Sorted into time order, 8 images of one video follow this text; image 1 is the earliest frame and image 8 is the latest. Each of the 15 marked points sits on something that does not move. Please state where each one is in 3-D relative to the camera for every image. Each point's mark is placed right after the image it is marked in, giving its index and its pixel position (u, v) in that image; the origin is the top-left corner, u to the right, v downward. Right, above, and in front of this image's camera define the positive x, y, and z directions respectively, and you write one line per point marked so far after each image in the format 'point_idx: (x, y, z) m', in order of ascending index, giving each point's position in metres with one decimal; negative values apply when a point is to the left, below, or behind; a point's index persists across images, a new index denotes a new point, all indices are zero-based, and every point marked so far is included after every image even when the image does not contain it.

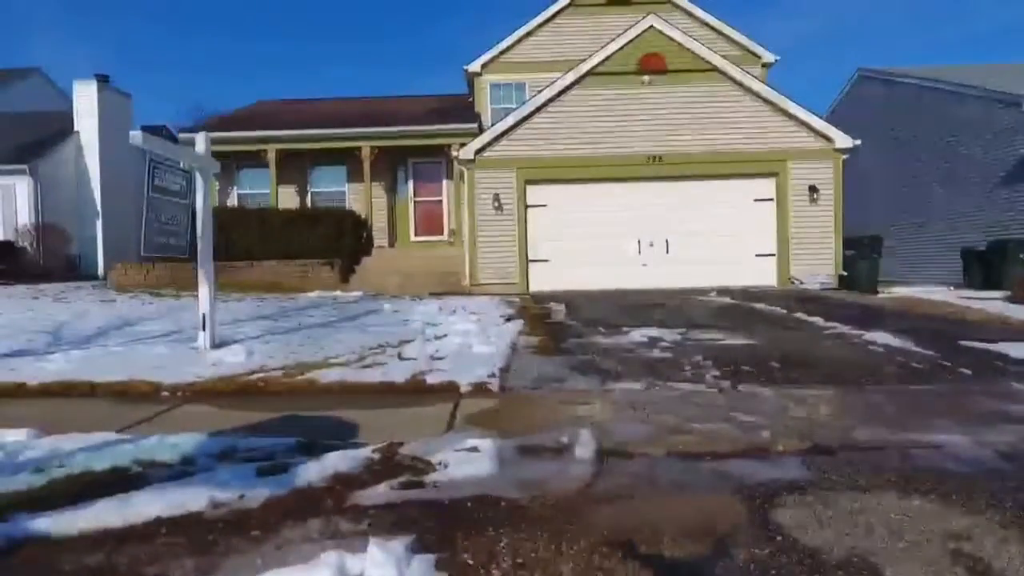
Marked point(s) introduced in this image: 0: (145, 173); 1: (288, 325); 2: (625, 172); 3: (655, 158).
0: (-3.3, +1.0, +6.2) m
1: (-3.0, -0.5, +9.2) m
2: (+2.6, +2.7, +16.2) m
3: (+3.4, +3.1, +16.2) m
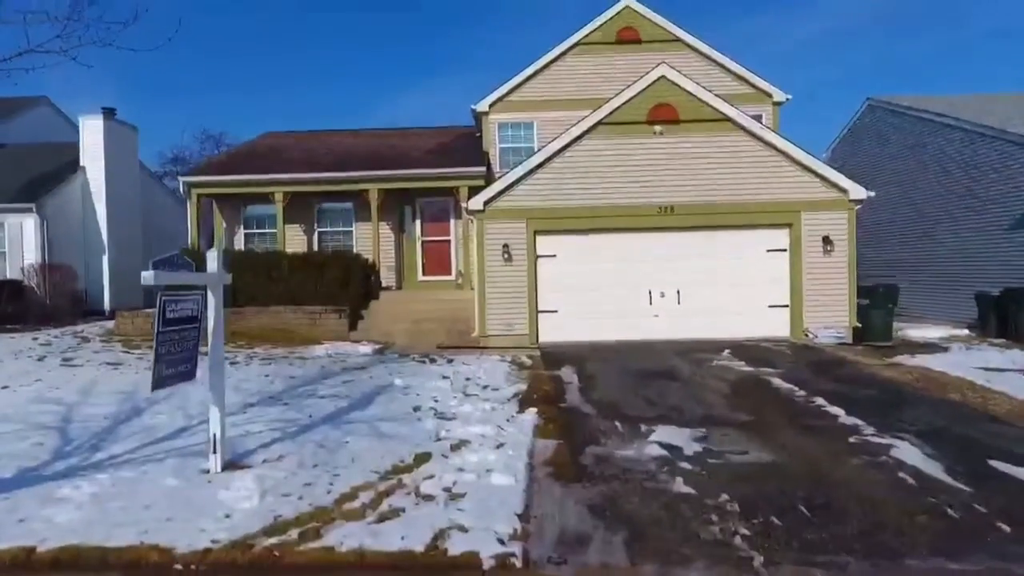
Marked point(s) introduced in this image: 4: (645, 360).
0: (-3.1, -0.2, +6.0) m
1: (-2.8, -1.7, +9.0) m
2: (+2.9, +1.5, +16.1) m
3: (+3.6, +1.9, +16.0) m
4: (+2.7, -1.4, +13.6) m
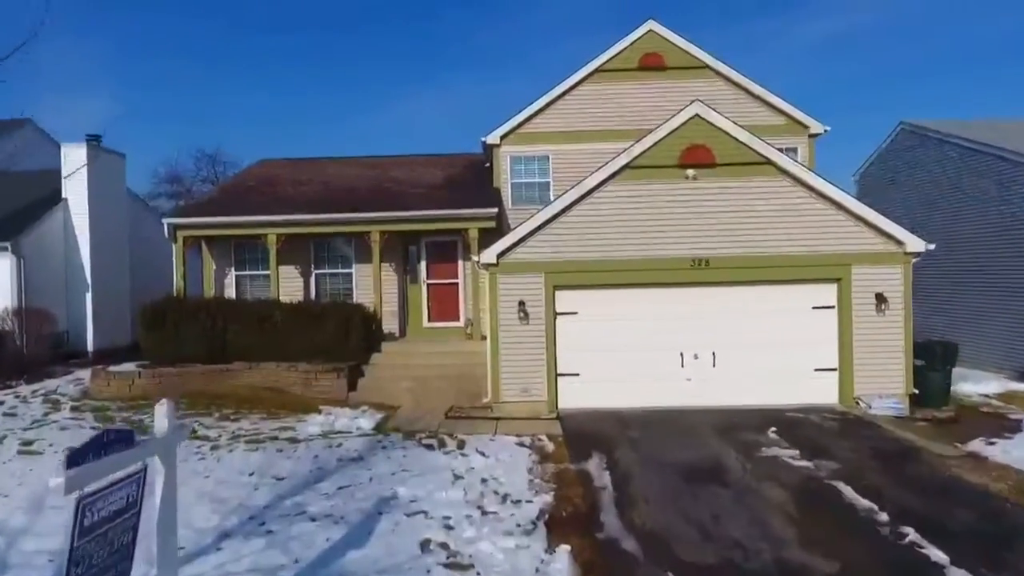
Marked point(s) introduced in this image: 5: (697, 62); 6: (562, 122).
0: (-2.8, -1.5, +4.4) m
1: (-2.5, -3.0, +7.4) m
2: (+3.2, +0.2, +14.4) m
3: (+4.0, +0.6, +14.4) m
4: (+3.0, -2.7, +11.9) m
5: (+5.1, +6.2, +18.7) m
6: (+1.4, +4.6, +18.9) m
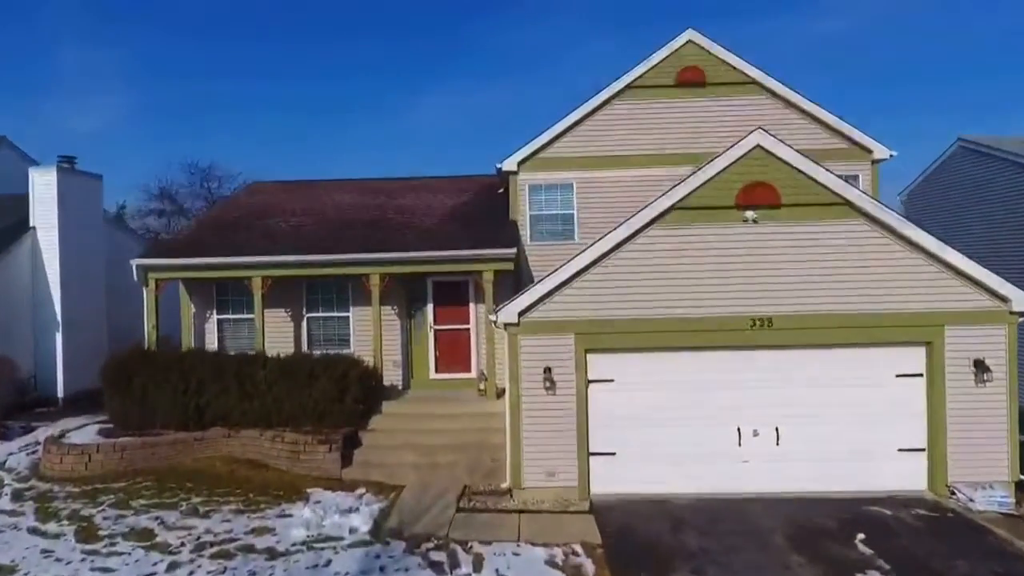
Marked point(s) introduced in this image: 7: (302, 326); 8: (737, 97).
0: (-2.5, -2.6, +2.1) m
1: (-2.1, -4.1, +5.1) m
2: (+3.6, -0.9, +12.1) m
3: (+4.4, -0.6, +12.0) m
4: (+3.4, -3.9, +9.6) m
5: (+5.5, +5.1, +16.3) m
6: (+1.8, +3.5, +16.6) m
7: (-5.2, -1.0, +17.0) m
8: (+5.4, +4.6, +16.3) m
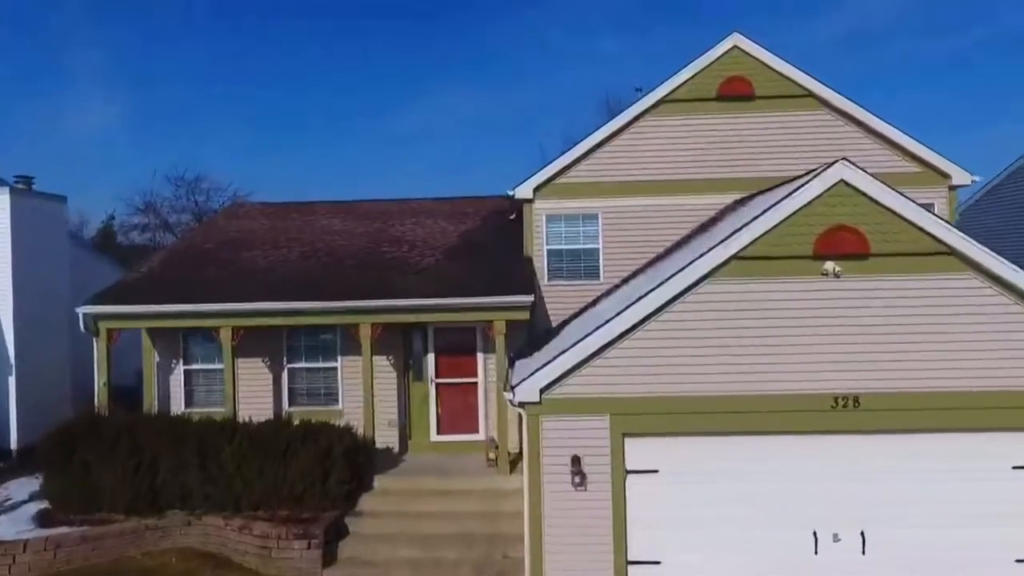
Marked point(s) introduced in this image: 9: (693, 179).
0: (-2.2, -3.6, -0.3) m
1: (-1.9, -5.1, +2.7) m
2: (+3.9, -1.9, +9.6) m
3: (+4.7, -1.6, +9.6) m
4: (+3.7, -4.8, +7.2) m
5: (+5.8, +4.1, +13.9) m
6: (+2.2, +2.5, +14.2) m
7: (-4.9, -2.0, +14.6) m
8: (+5.7, +3.6, +13.9) m
9: (+3.7, +2.3, +14.2) m
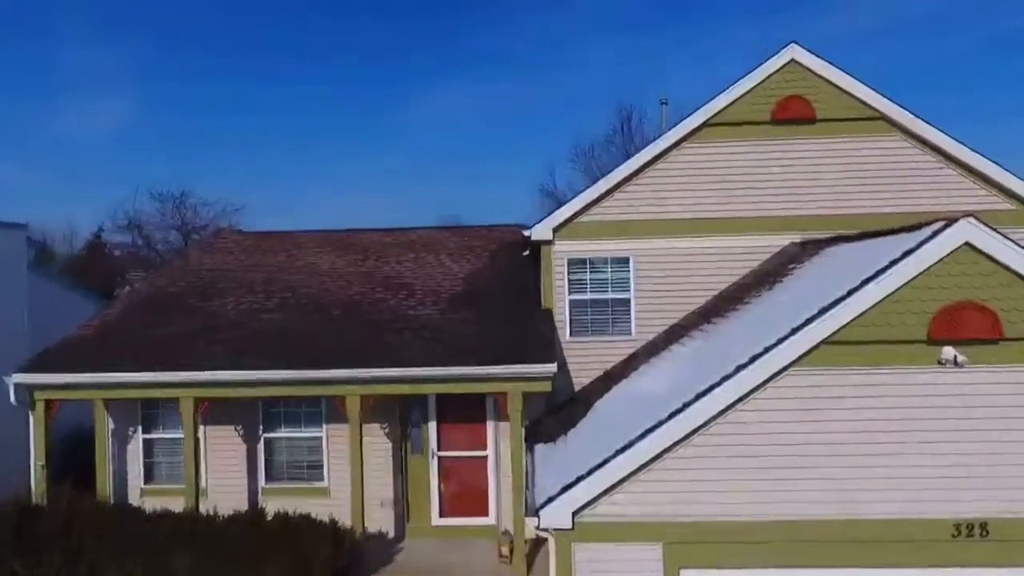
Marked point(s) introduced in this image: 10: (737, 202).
0: (-2.0, -4.6, -2.5) m
1: (-1.6, -6.1, +0.5) m
2: (+4.2, -2.9, +7.4) m
3: (+4.9, -2.6, +7.3) m
4: (+3.9, -5.9, +5.0) m
5: (+6.1, +3.1, +11.7) m
6: (+2.4, +1.5, +12.0) m
7: (-4.7, -3.0, +12.5) m
8: (+6.0, +2.6, +11.7) m
9: (+4.0, +1.2, +12.0) m
10: (+4.0, +1.5, +11.9) m
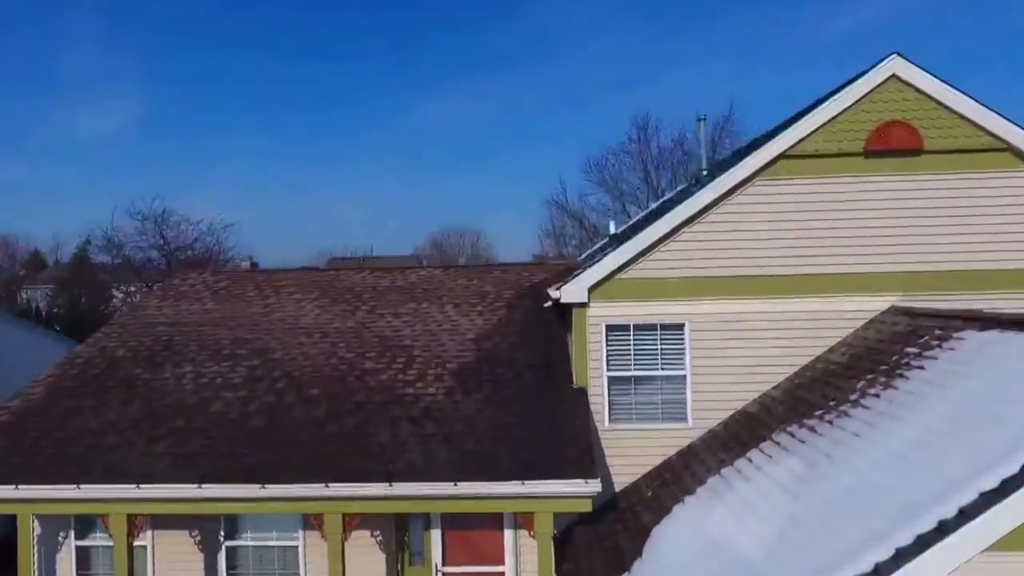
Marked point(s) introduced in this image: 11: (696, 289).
0: (-1.7, -5.7, -5.0) m
1: (-1.3, -7.2, -2.0) m
2: (+4.5, -4.0, +4.9) m
3: (+5.3, -3.6, +4.8) m
4: (+4.3, -6.9, +2.4) m
5: (+6.4, +2.0, +9.2) m
6: (+2.8, +0.4, +9.4) m
7: (-4.3, -4.0, +10.0) m
8: (+6.3, +1.5, +9.1) m
9: (+4.4, +0.2, +9.5) m
10: (+4.3, +0.5, +9.4) m
11: (+2.6, -0.1, +9.5) m
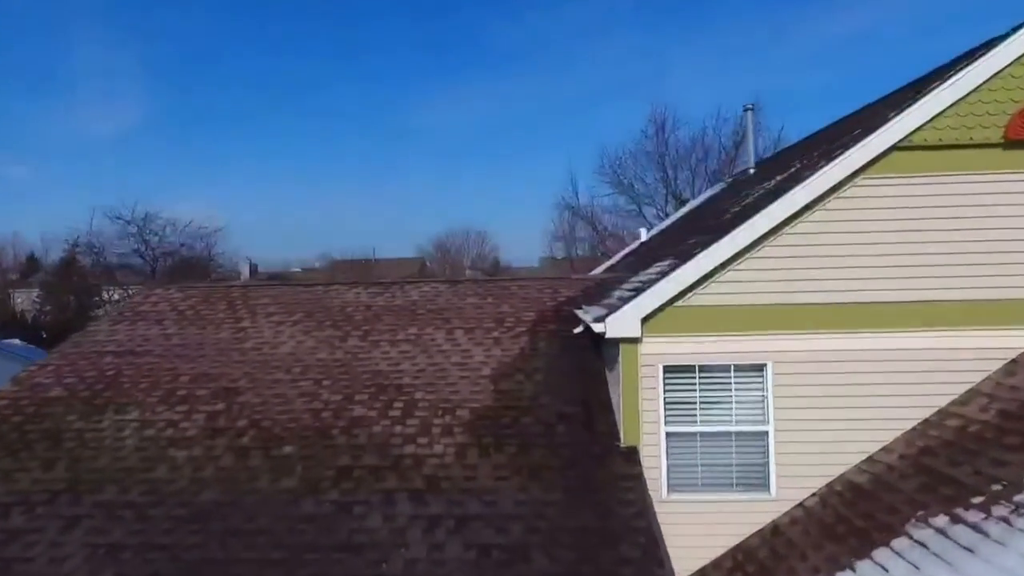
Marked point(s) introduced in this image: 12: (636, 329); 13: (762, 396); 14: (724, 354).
0: (-1.5, -6.0, -7.2) m
1: (-1.1, -7.5, -4.2) m
2: (+4.8, -4.3, +2.7) m
3: (+5.6, -4.0, +2.6) m
4: (+4.5, -7.2, +0.2) m
5: (+6.8, +1.7, +6.9) m
6: (+3.1, +0.1, +7.2) m
7: (-4.0, -4.4, +7.8) m
8: (+6.6, +1.2, +6.9) m
9: (+4.7, -0.1, +7.3) m
10: (+4.7, +0.1, +7.2) m
11: (+2.9, -0.4, +7.3) m
12: (+1.3, -0.4, +7.2) m
13: (+2.7, -1.2, +7.4) m
14: (+2.3, -0.7, +7.3) m
